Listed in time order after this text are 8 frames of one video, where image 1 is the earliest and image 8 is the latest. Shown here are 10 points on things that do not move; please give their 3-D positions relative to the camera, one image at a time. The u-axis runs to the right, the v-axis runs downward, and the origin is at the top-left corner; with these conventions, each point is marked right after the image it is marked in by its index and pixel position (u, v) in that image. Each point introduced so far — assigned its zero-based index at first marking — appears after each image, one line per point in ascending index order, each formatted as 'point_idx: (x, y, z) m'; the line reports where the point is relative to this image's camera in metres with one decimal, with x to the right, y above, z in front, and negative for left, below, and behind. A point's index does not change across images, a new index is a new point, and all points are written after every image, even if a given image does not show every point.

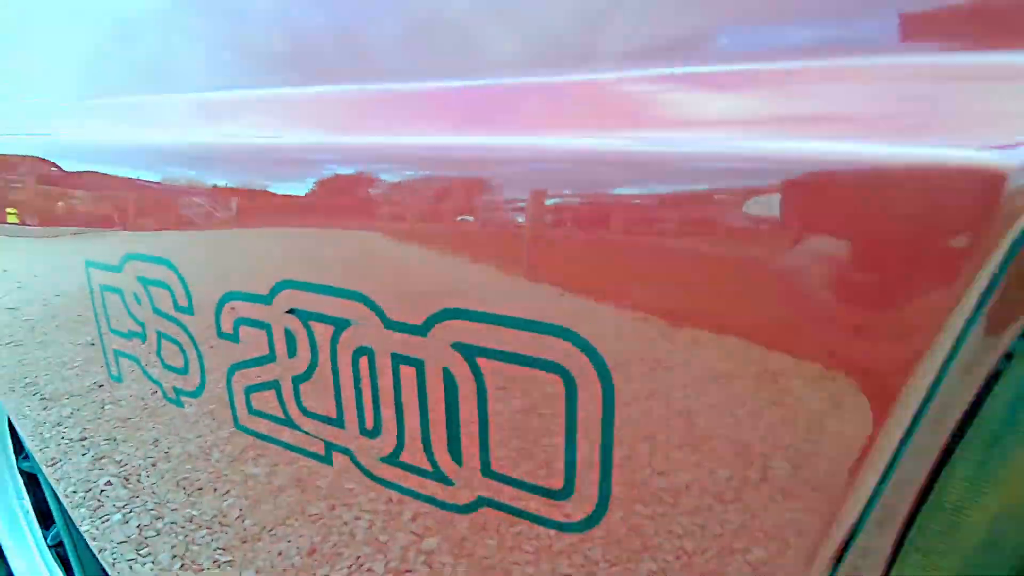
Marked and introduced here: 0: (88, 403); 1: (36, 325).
0: (-0.4, -0.1, +0.5) m
1: (-0.4, 0.0, +0.5) m
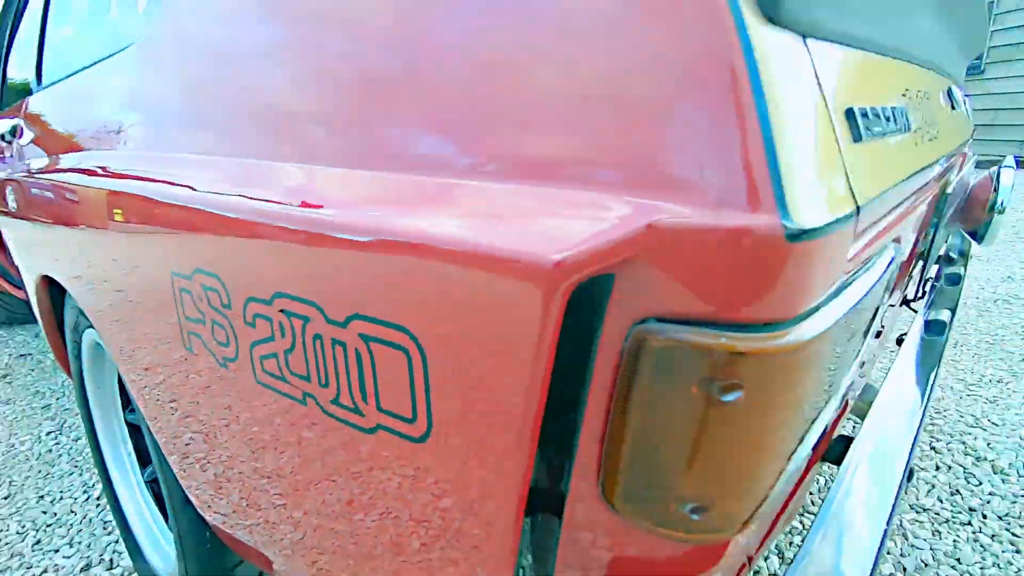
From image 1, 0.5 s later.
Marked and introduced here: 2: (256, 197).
0: (-0.4, -0.1, +0.7) m
1: (-0.5, 0.0, +0.7) m
2: (-0.3, +0.1, +0.5) m
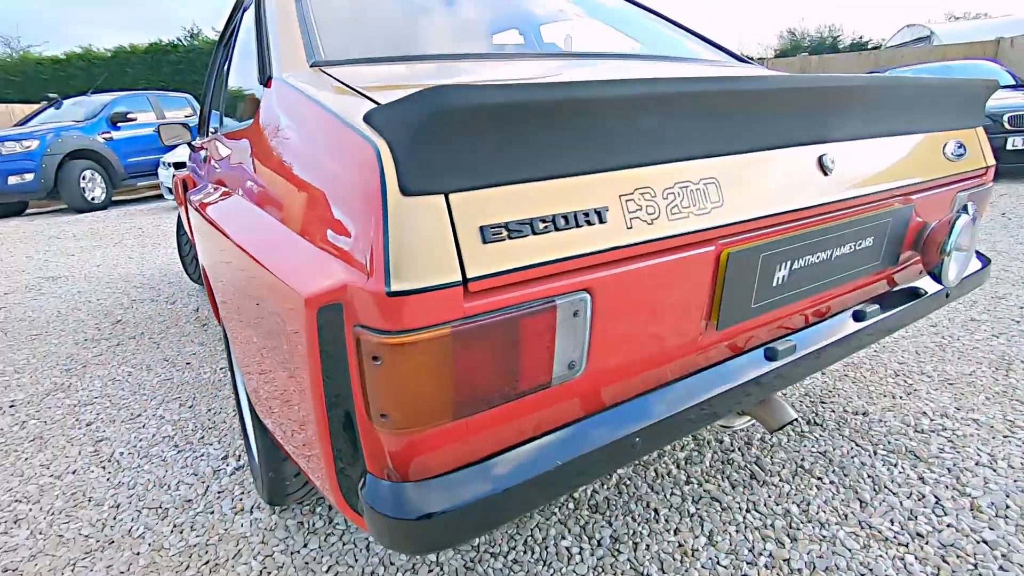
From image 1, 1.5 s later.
0: (-0.5, -0.1, +1.1) m
1: (-0.6, 0.0, +1.1) m
2: (-0.4, +0.1, +0.9) m
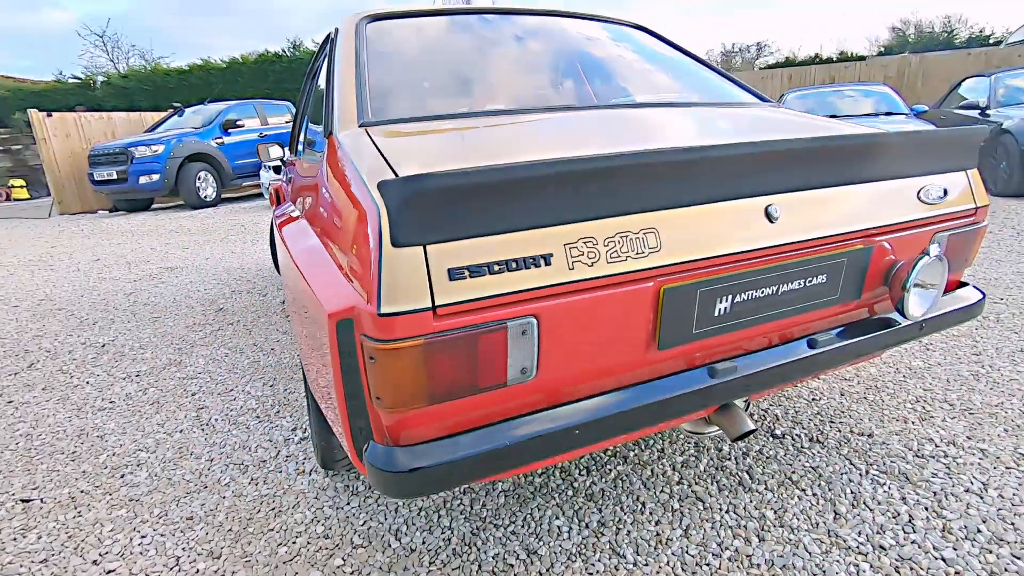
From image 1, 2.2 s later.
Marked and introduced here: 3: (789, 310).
0: (-0.5, -0.1, +1.4) m
1: (-0.6, 0.0, +1.4) m
2: (-0.4, 0.0, +1.1) m
3: (+0.6, 0.0, +1.1) m
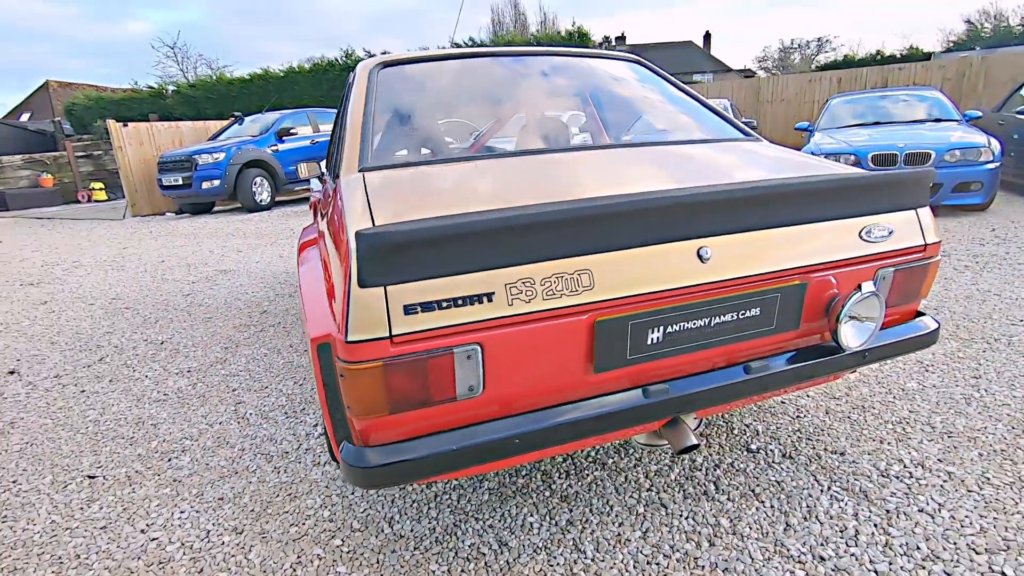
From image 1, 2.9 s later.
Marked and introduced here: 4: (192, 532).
0: (-0.6, -0.2, +1.6) m
1: (-0.6, -0.1, +1.7) m
2: (-0.5, 0.0, +1.4) m
3: (+0.5, -0.1, +1.2) m
4: (-1.0, -0.7, +1.6) m
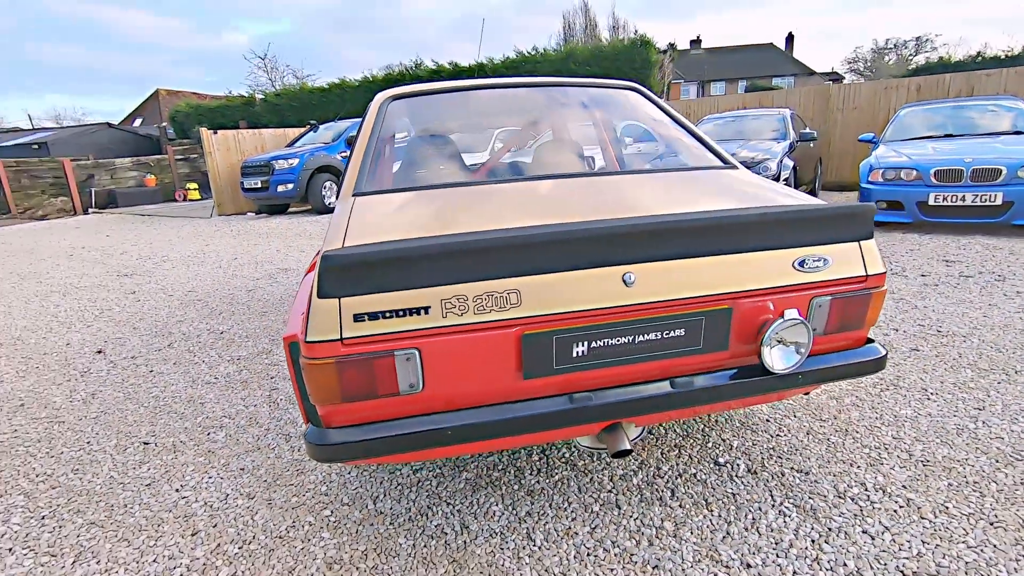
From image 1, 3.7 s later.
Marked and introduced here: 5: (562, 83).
0: (-0.7, -0.2, +1.9) m
1: (-0.7, -0.1, +1.9) m
2: (-0.6, 0.0, +1.6) m
3: (+0.4, -0.2, +1.4) m
4: (-1.1, -0.7, +1.9) m
5: (+0.3, +1.1, +2.9) m
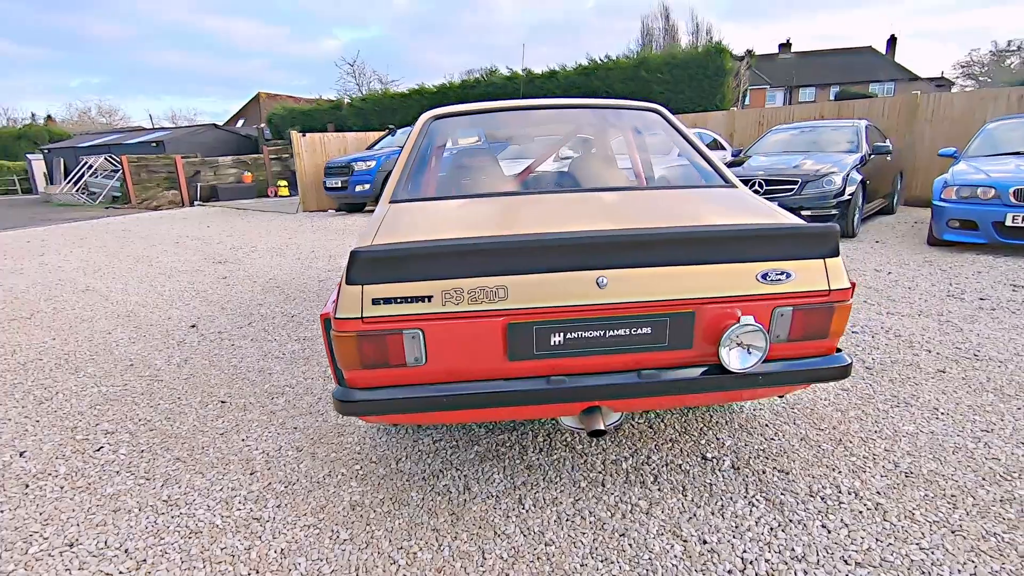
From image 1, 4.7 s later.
0: (-0.6, -0.1, +2.2) m
1: (-0.6, 0.0, +2.3) m
2: (-0.6, 0.0, +2.0) m
3: (+0.3, -0.2, +1.6) m
4: (-1.1, -0.7, +2.3) m
5: (+0.5, +1.1, +3.1) m
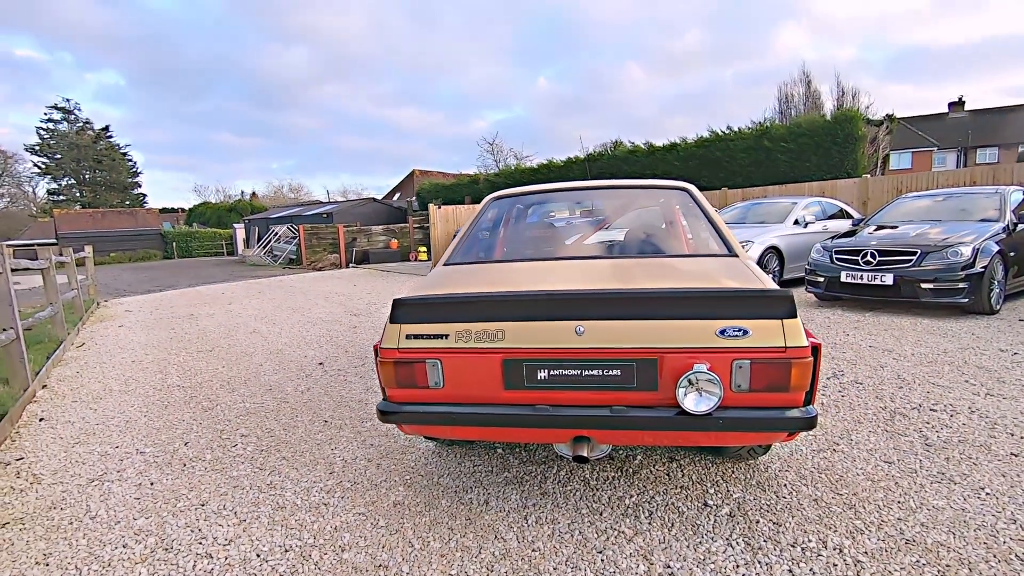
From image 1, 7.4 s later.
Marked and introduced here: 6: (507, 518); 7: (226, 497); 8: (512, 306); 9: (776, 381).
0: (-0.5, -0.4, +2.8) m
1: (-0.5, -0.3, +2.8) m
2: (-0.5, -0.2, +2.5) m
3: (+0.3, -0.4, +1.9) m
4: (-0.9, -0.9, +2.9) m
5: (+0.9, +0.7, +3.5) m
6: (0.0, -1.0, +2.2) m
7: (-1.4, -1.0, +2.5) m
8: (0.0, -0.1, +2.0) m
9: (+0.9, -0.3, +1.8) m
